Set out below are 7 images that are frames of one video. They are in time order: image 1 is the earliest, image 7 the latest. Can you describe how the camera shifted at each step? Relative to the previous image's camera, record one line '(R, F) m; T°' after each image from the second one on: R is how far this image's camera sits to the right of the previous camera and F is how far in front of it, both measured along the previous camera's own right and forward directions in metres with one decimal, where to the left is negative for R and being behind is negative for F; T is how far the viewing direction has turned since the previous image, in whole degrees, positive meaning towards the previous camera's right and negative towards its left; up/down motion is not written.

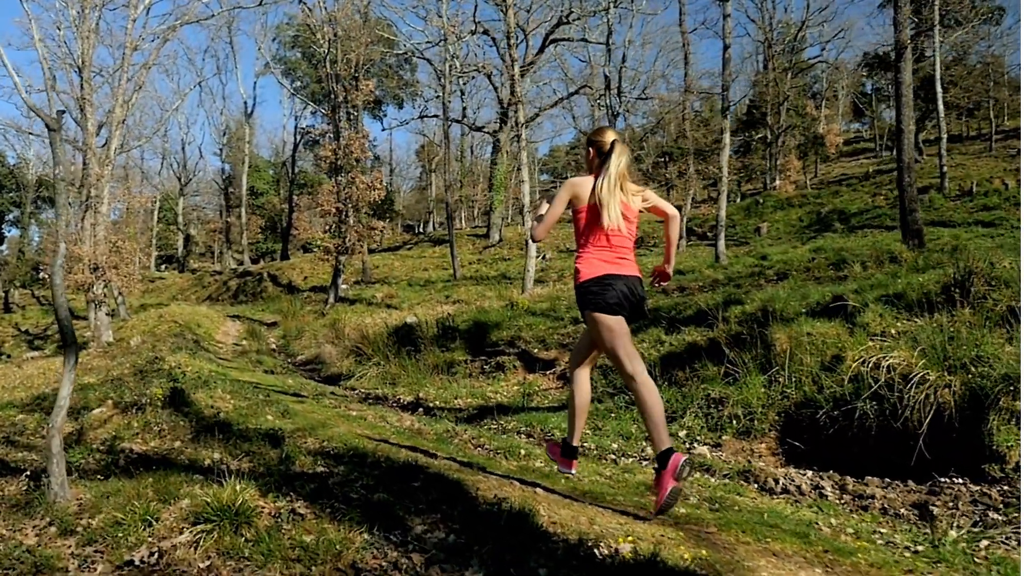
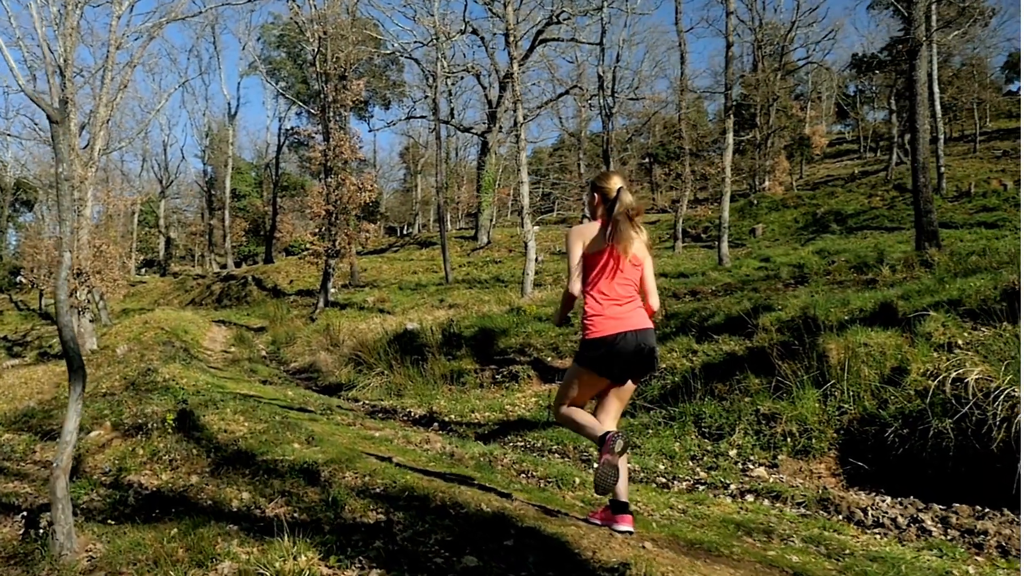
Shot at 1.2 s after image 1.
(-0.4, +0.4) m; +1°
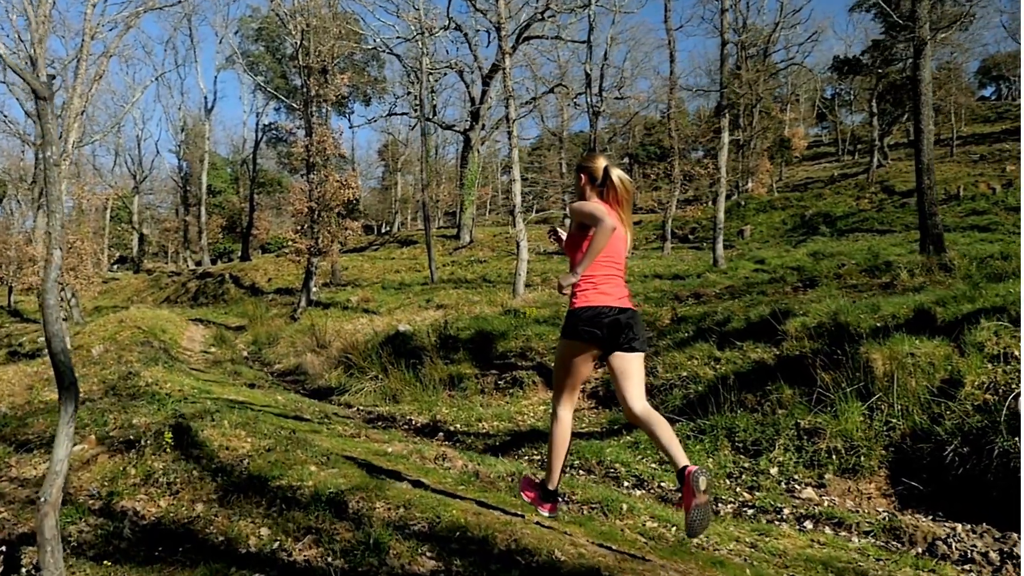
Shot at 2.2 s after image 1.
(-0.3, +0.4) m; +2°
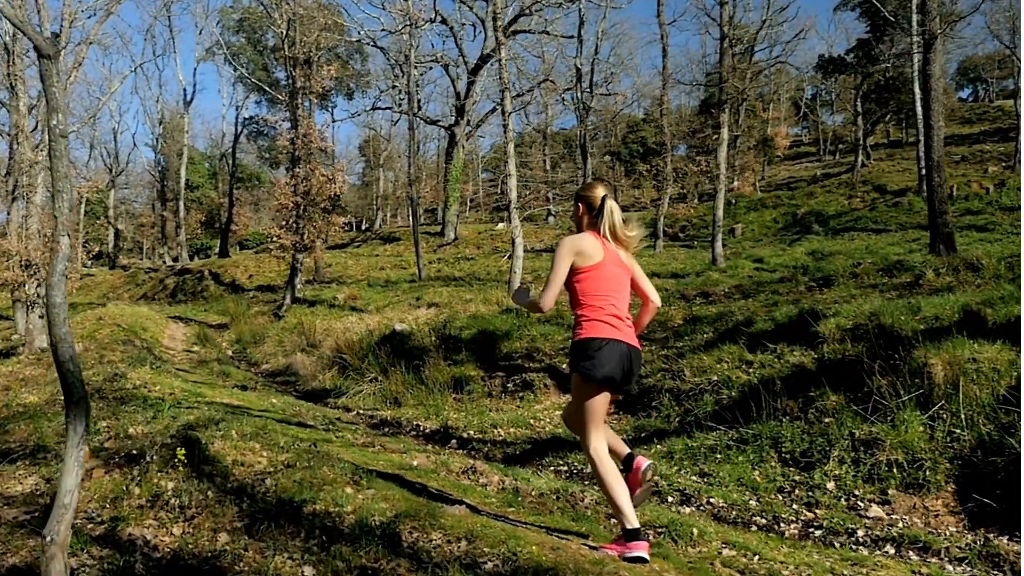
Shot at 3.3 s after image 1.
(-0.4, +0.4) m; +2°
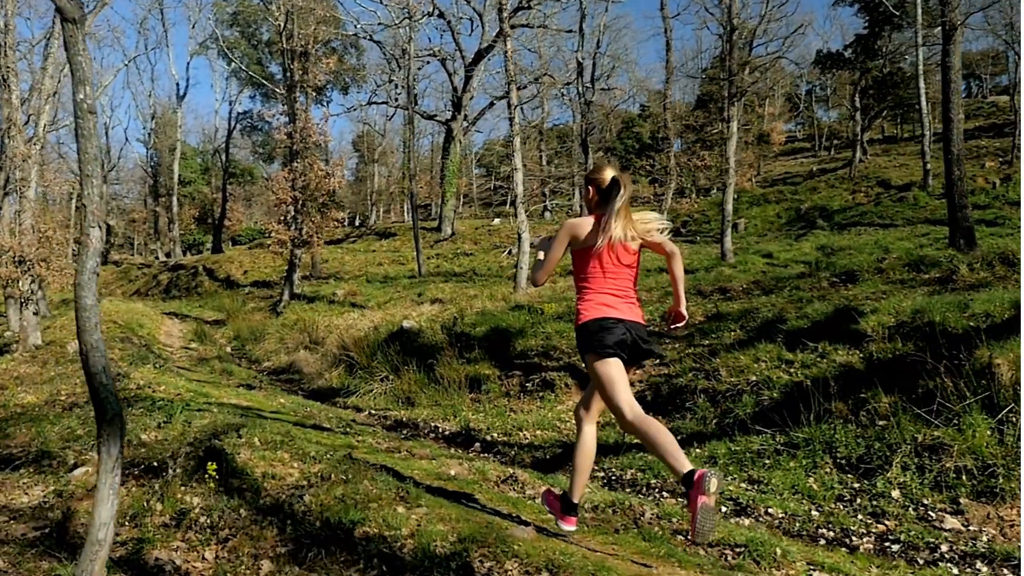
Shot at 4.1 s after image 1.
(-0.3, +0.3) m; +1°
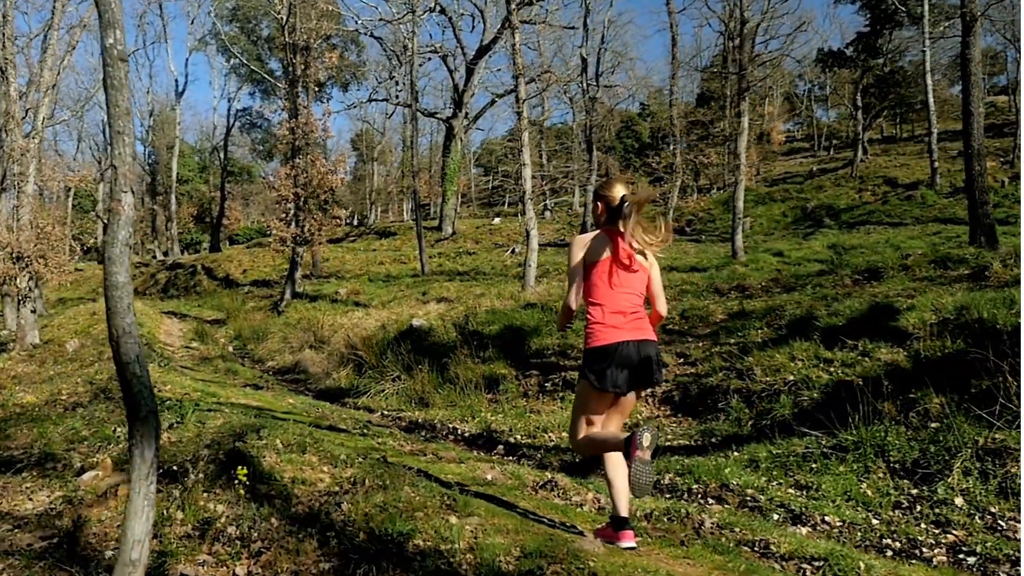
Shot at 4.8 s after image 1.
(-0.3, +0.3) m; 0°
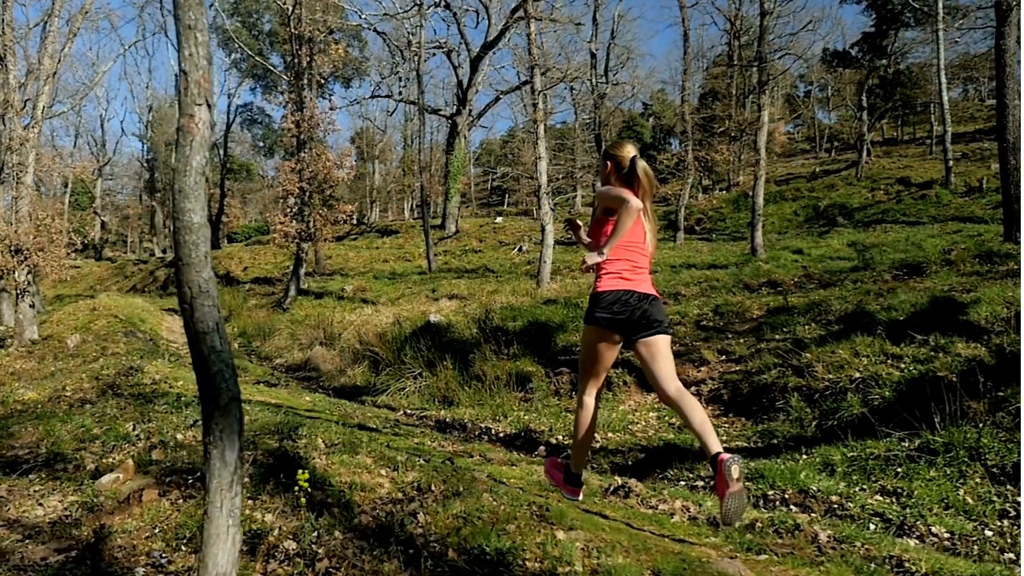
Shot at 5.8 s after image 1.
(-0.4, +0.4) m; 0°
